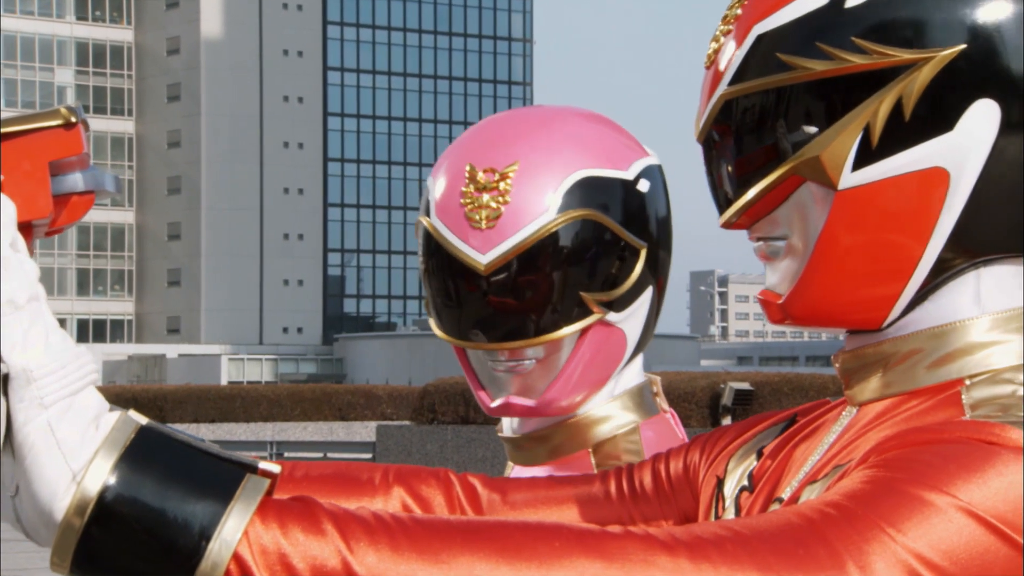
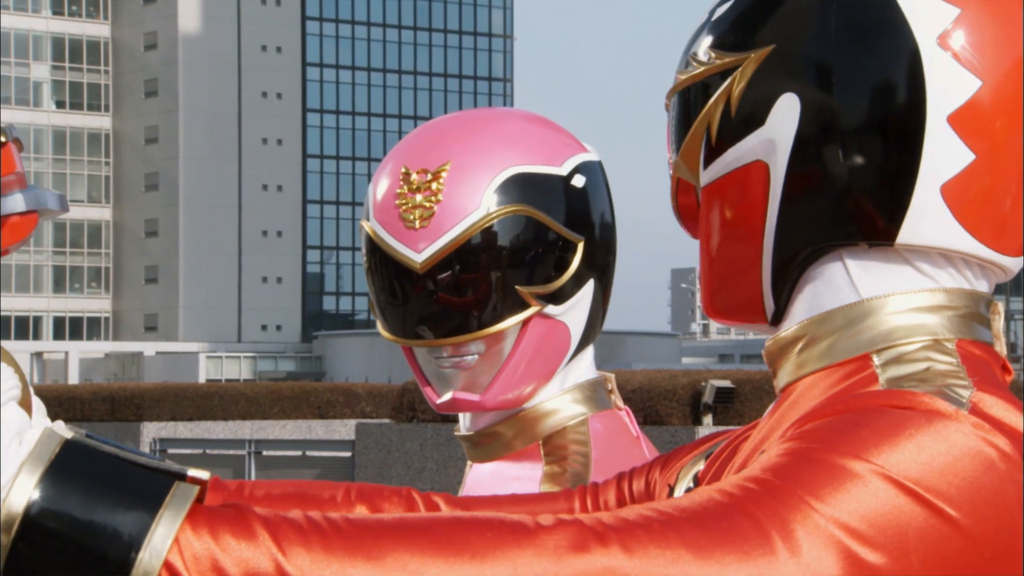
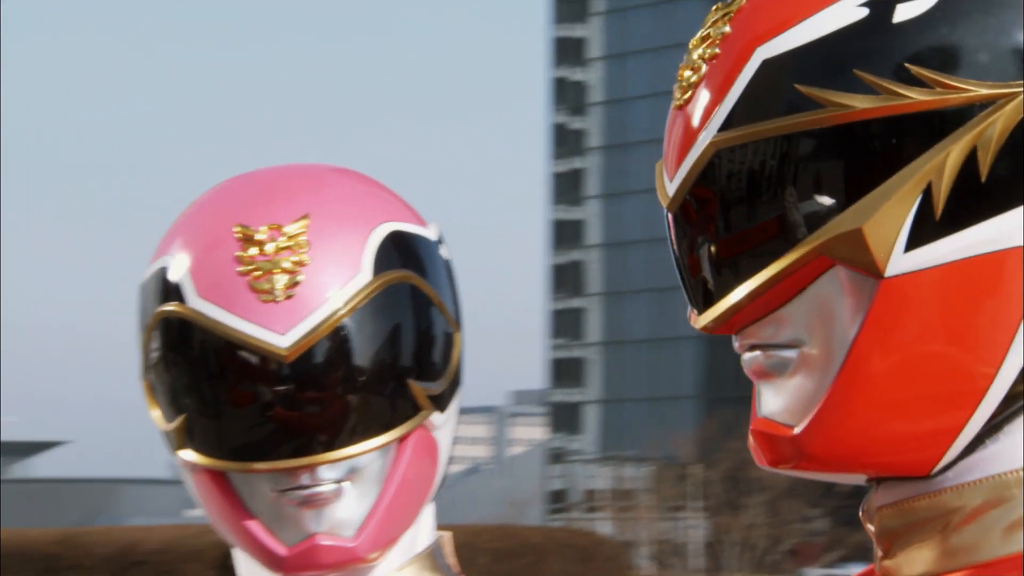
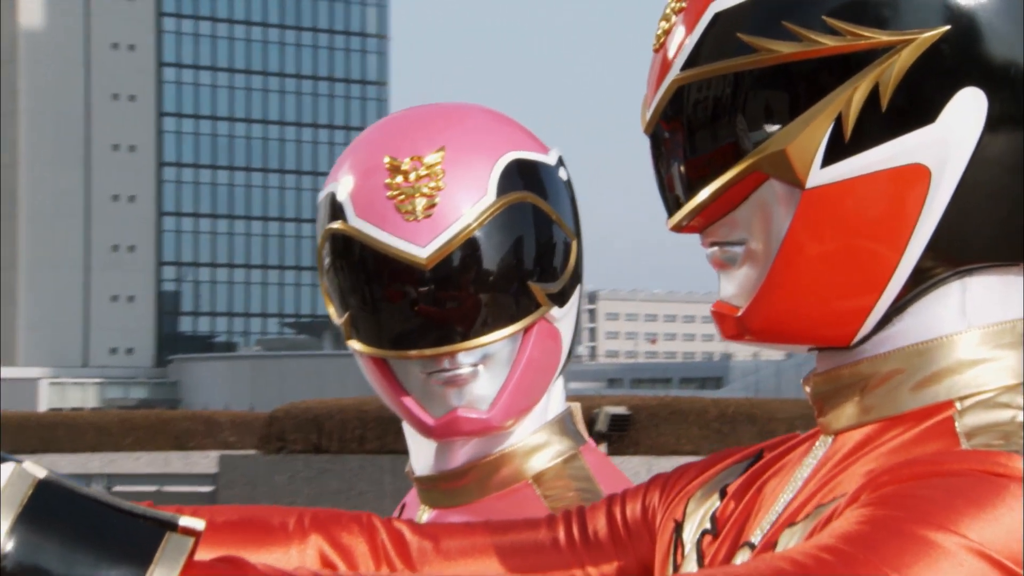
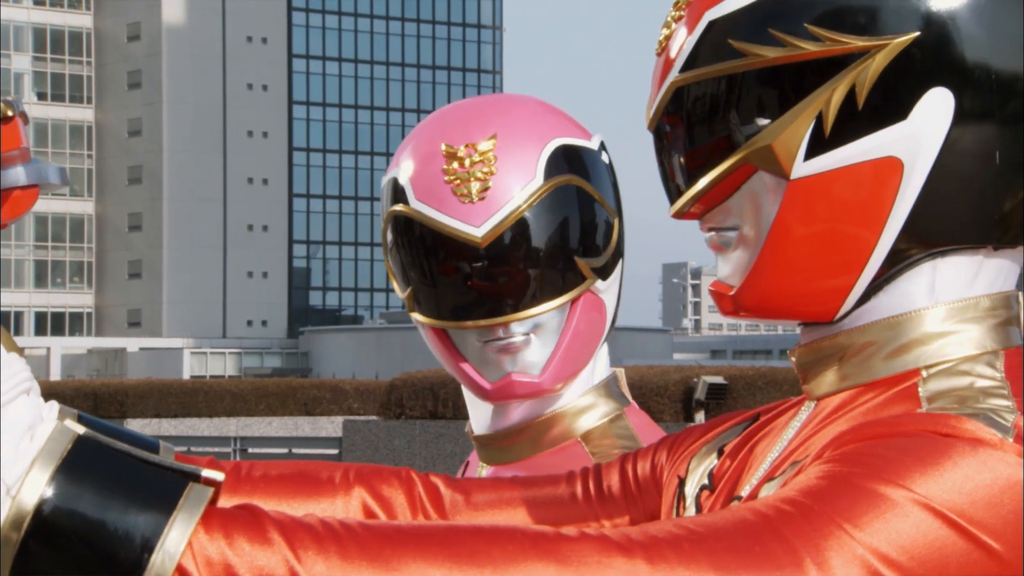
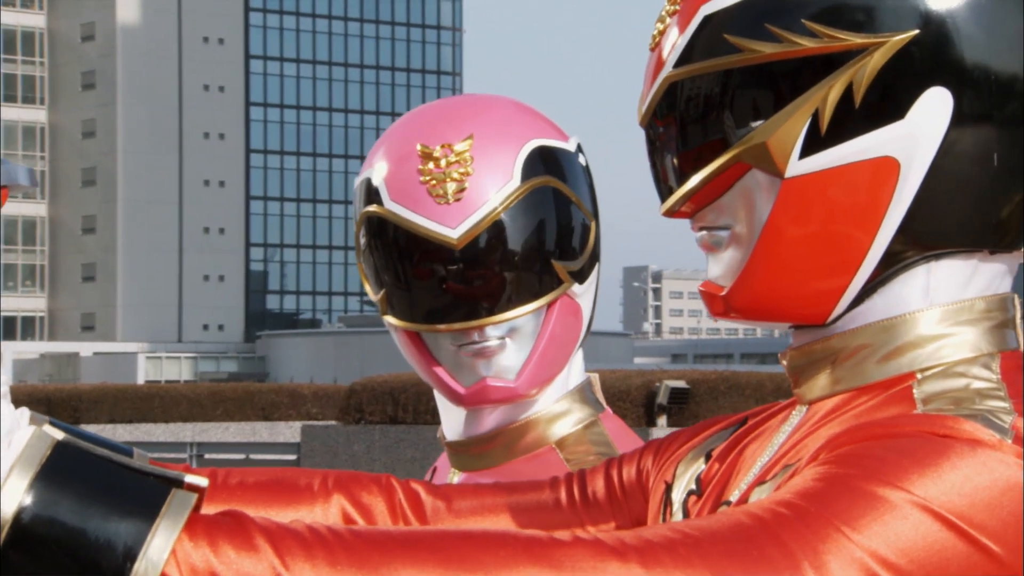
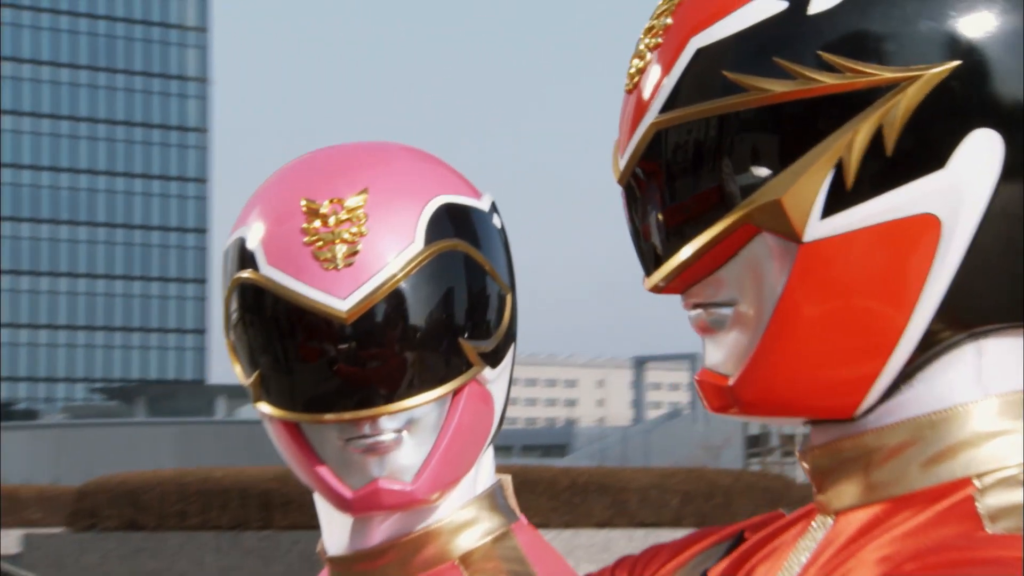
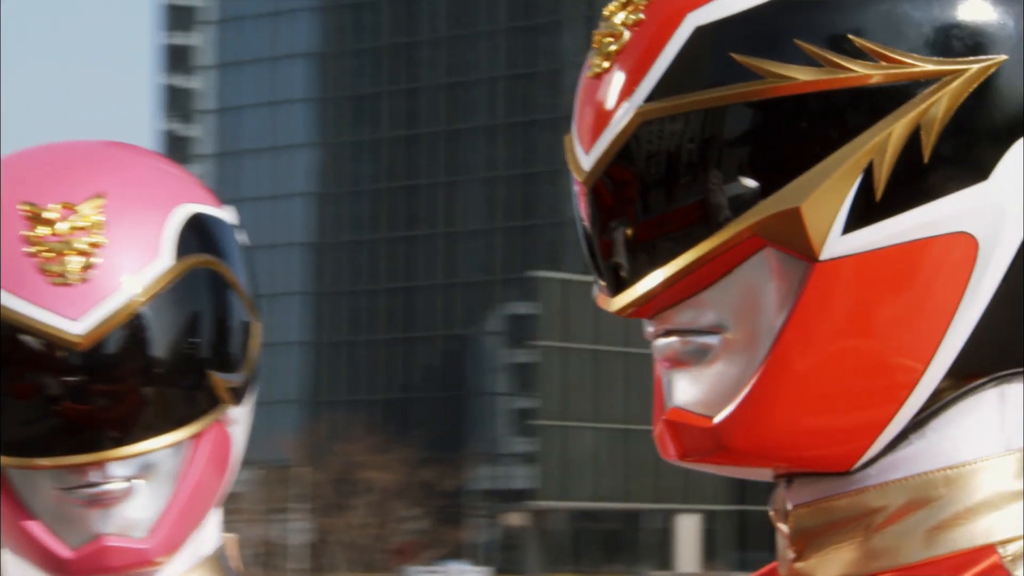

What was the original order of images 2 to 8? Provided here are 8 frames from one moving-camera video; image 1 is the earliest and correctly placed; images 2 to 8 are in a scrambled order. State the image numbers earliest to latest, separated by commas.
2, 5, 6, 4, 7, 3, 8
